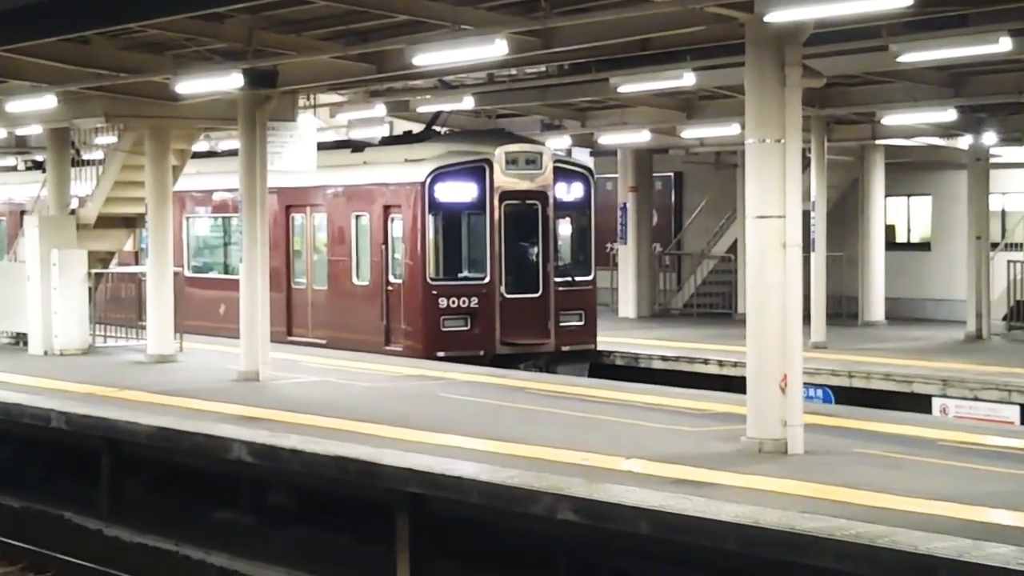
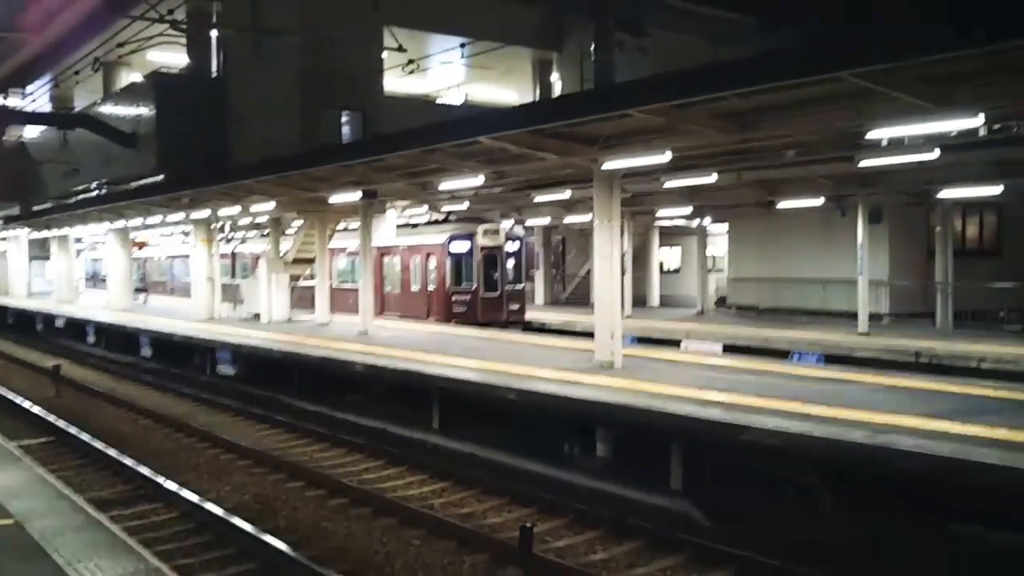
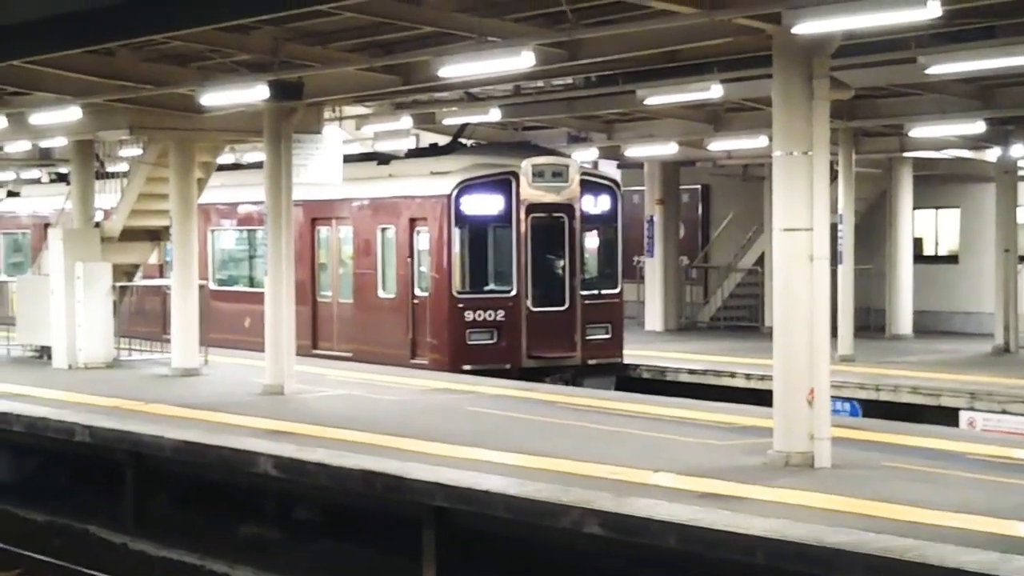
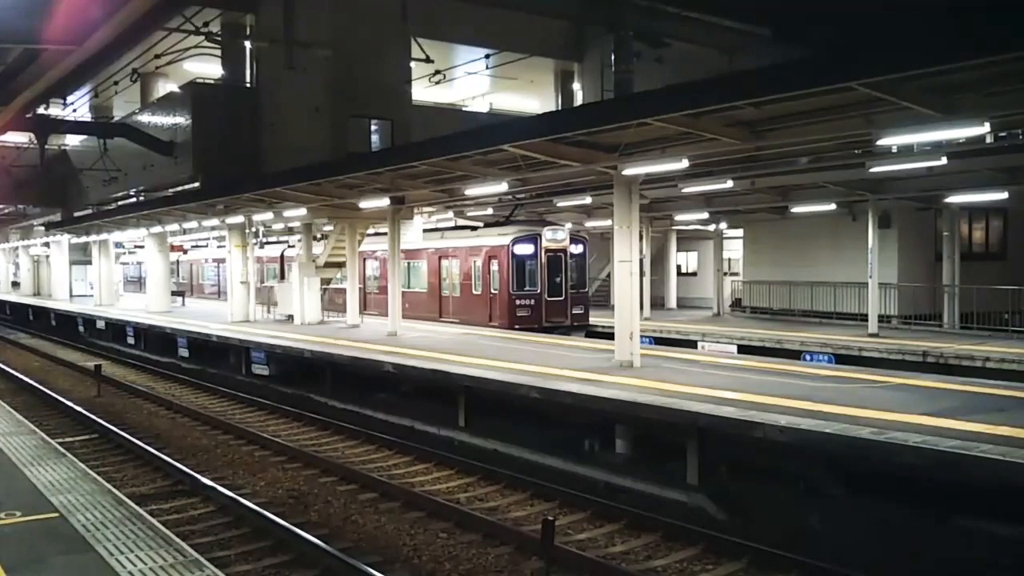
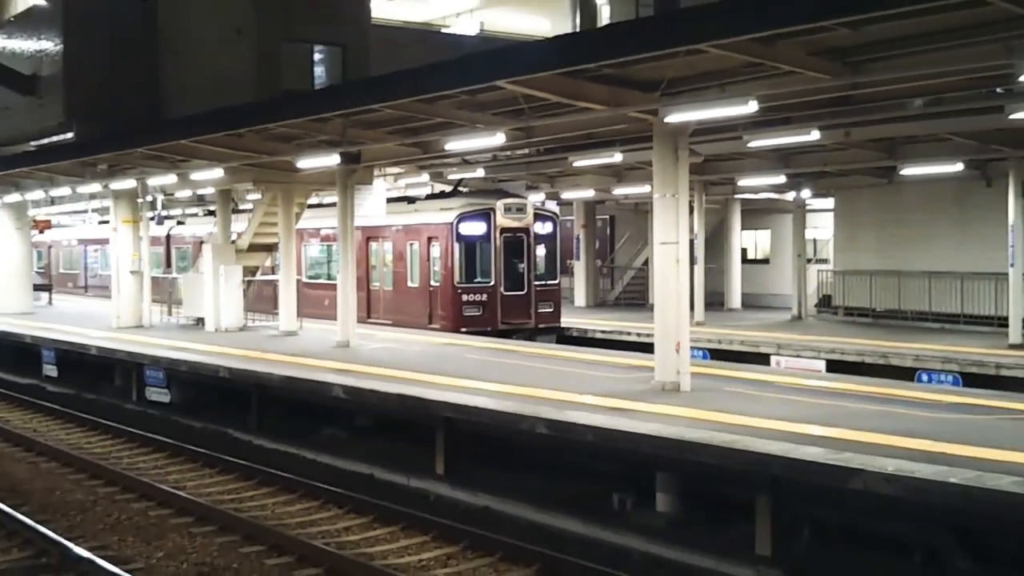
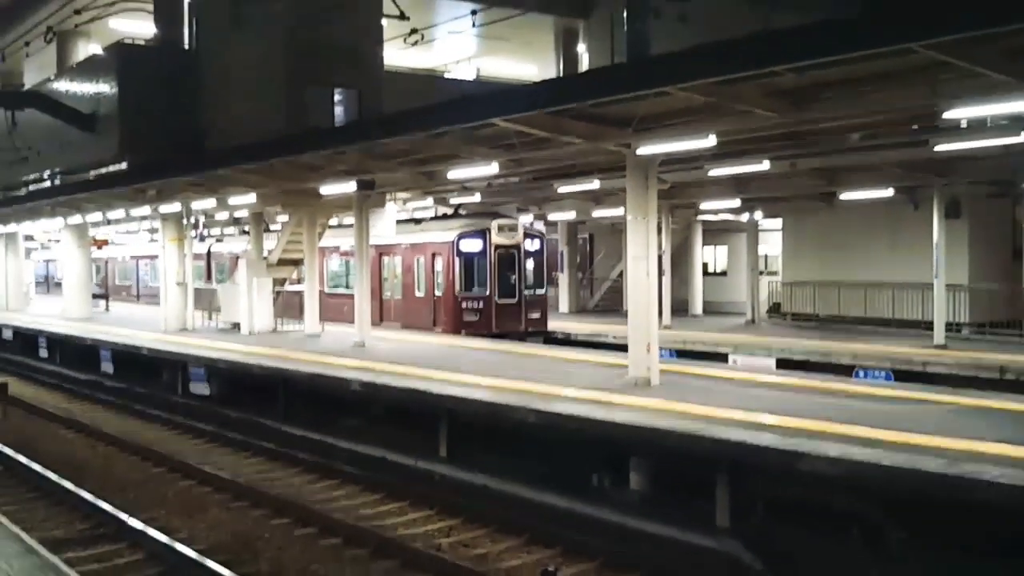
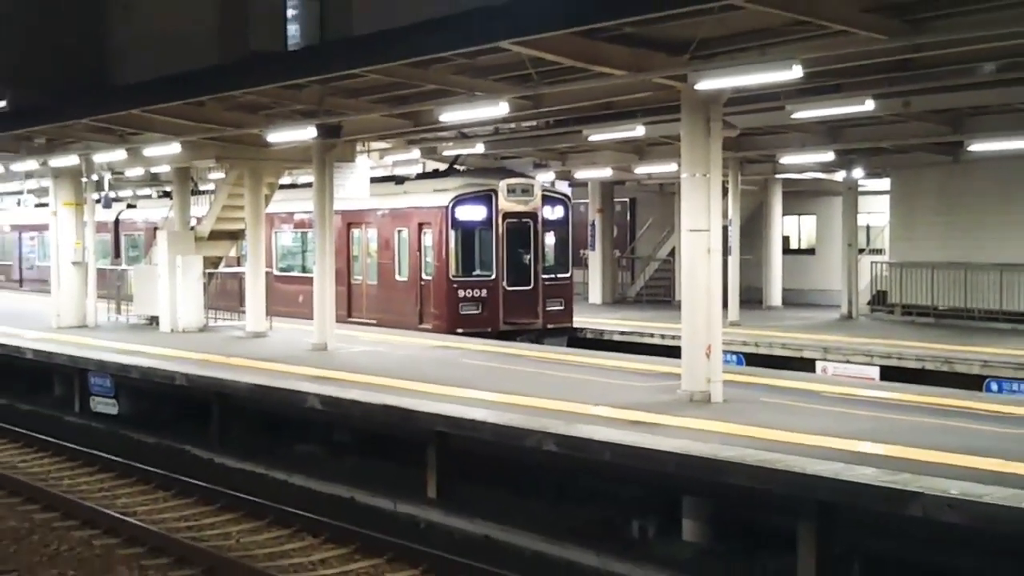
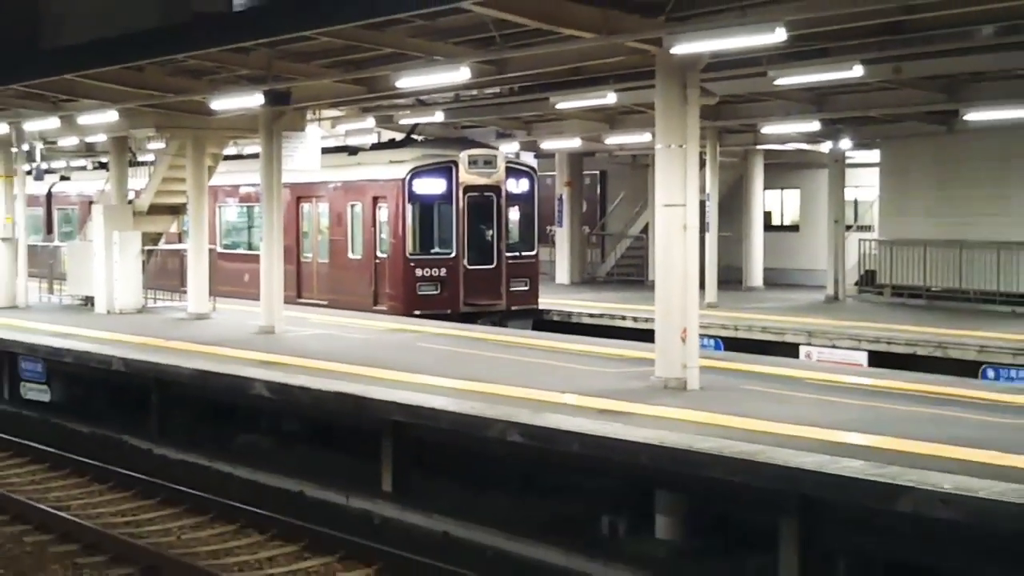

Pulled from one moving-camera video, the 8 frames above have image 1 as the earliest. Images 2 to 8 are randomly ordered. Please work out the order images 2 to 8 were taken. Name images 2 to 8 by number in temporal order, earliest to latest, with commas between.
3, 8, 7, 5, 6, 2, 4
